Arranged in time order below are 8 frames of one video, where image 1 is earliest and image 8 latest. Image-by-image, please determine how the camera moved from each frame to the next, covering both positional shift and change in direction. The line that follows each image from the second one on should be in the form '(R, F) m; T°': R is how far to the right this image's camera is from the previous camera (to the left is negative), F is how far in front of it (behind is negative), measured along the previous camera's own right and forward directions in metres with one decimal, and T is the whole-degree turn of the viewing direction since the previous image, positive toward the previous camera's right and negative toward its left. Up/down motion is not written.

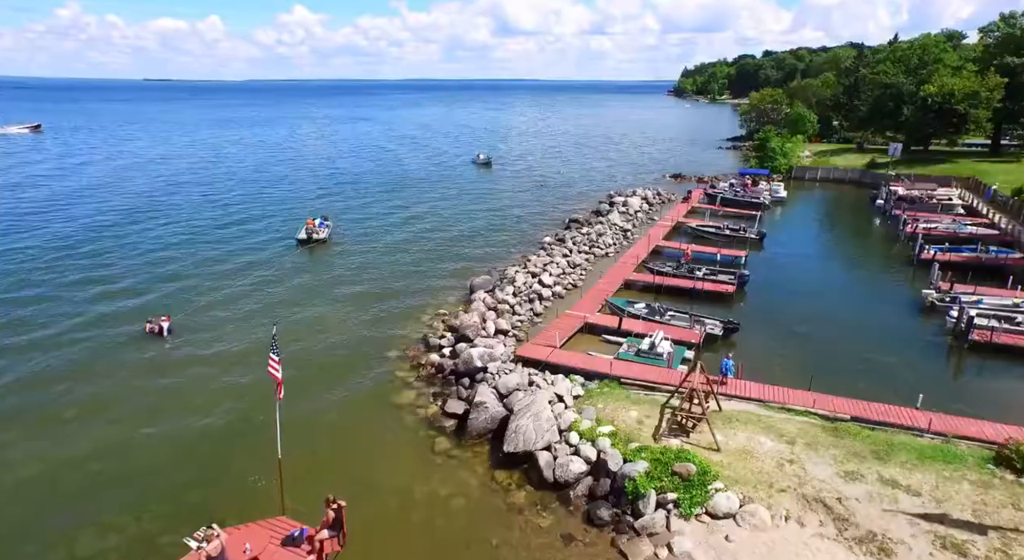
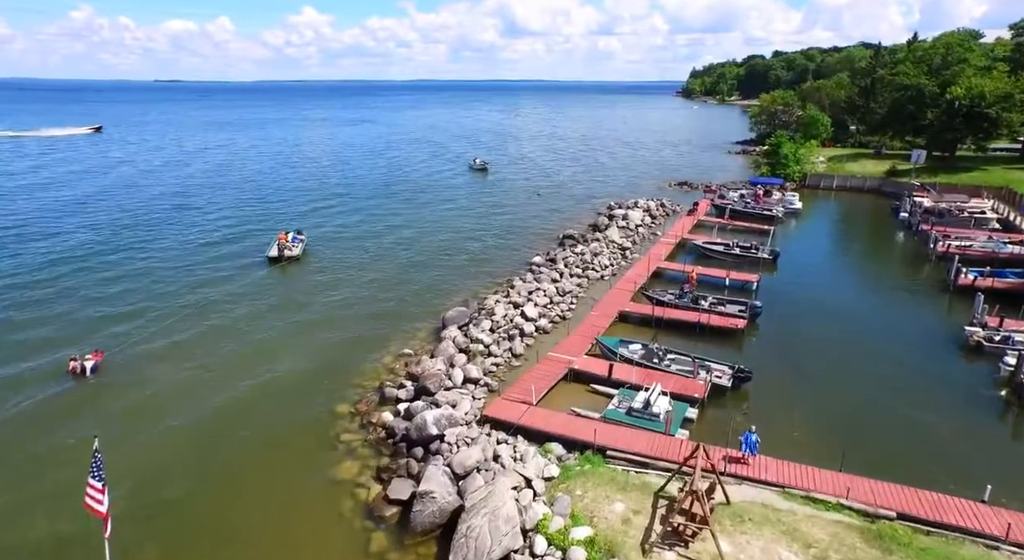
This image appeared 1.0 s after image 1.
(+2.1, +6.0) m; -1°
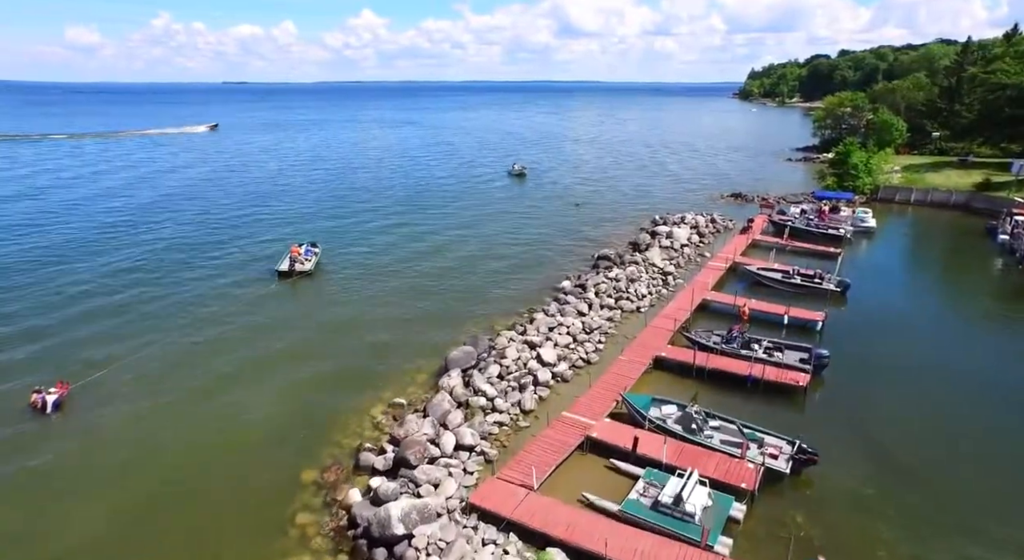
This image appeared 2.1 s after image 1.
(+2.0, +6.2) m; -5°
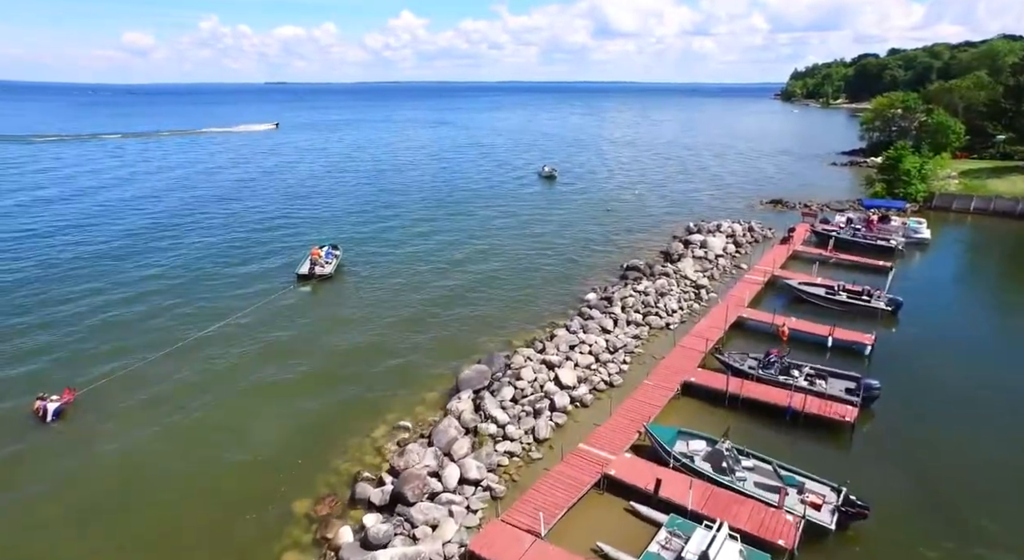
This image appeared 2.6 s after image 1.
(+0.8, +2.5) m; -3°
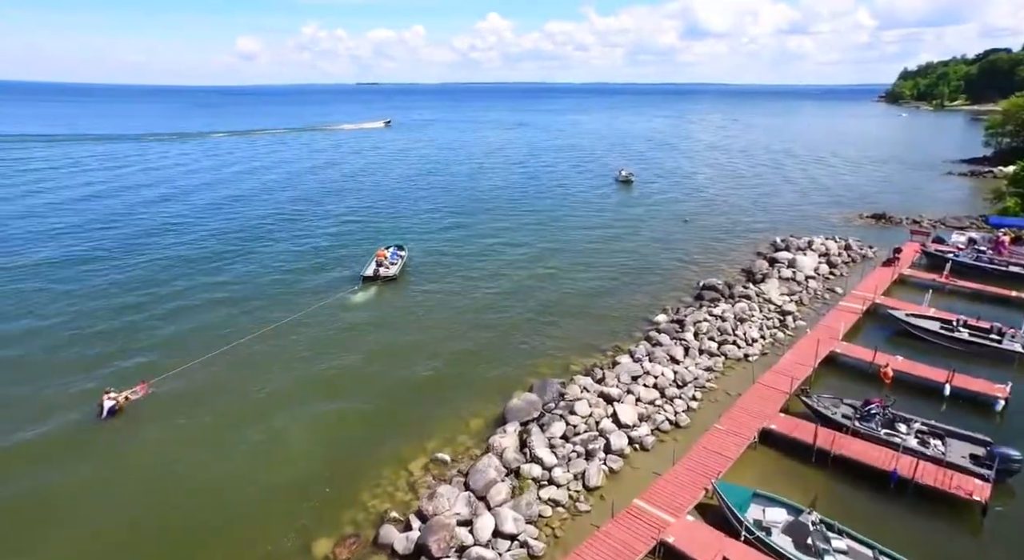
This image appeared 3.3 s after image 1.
(+0.9, +3.1) m; -7°
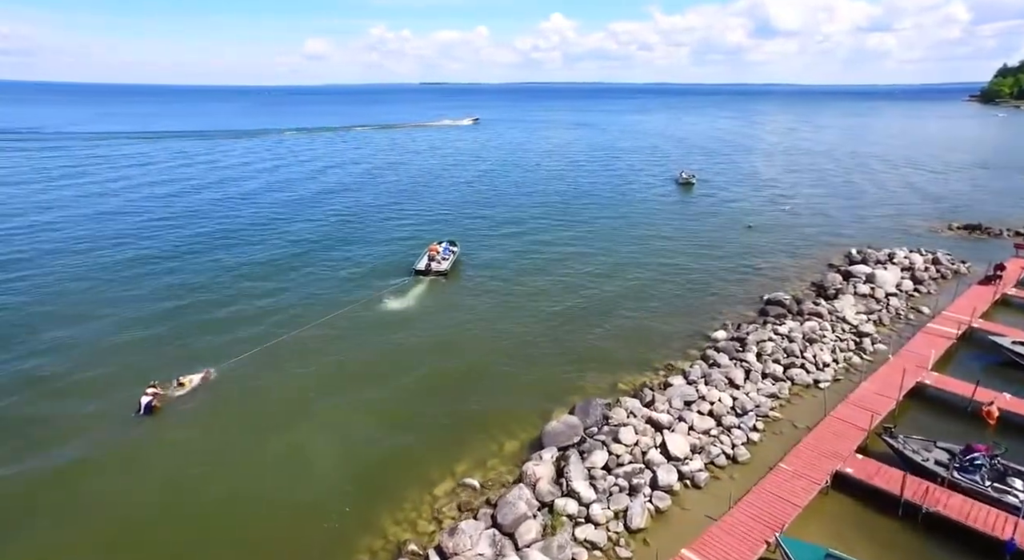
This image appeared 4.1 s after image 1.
(+0.6, +2.5) m; -5°
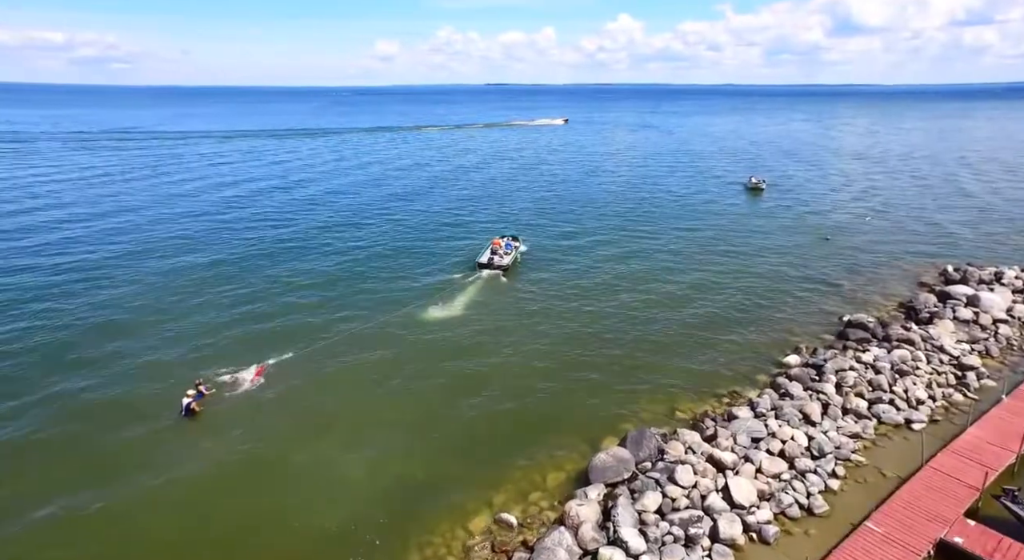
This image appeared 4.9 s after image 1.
(+0.4, +2.4) m; -6°
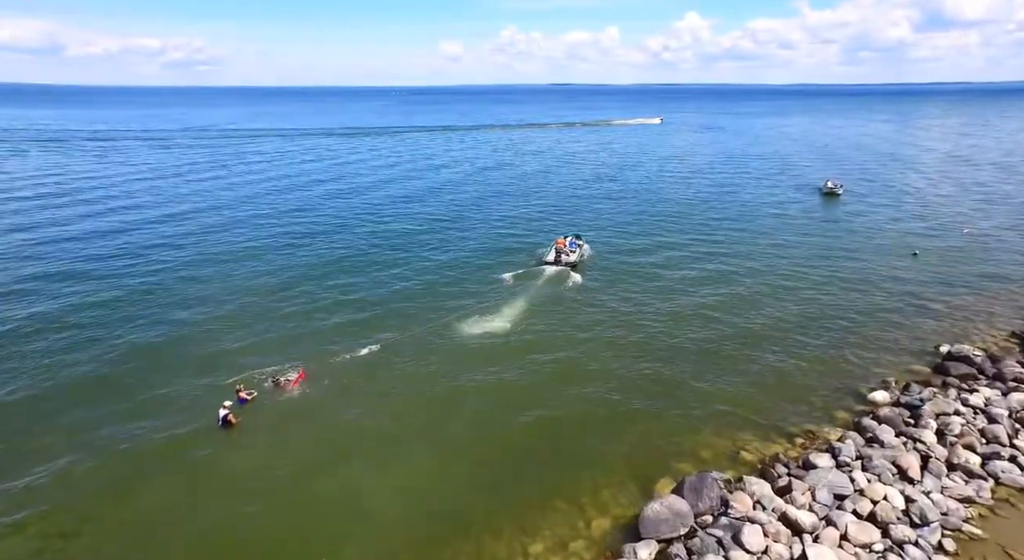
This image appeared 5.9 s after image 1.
(+0.5, +3.0) m; -6°
